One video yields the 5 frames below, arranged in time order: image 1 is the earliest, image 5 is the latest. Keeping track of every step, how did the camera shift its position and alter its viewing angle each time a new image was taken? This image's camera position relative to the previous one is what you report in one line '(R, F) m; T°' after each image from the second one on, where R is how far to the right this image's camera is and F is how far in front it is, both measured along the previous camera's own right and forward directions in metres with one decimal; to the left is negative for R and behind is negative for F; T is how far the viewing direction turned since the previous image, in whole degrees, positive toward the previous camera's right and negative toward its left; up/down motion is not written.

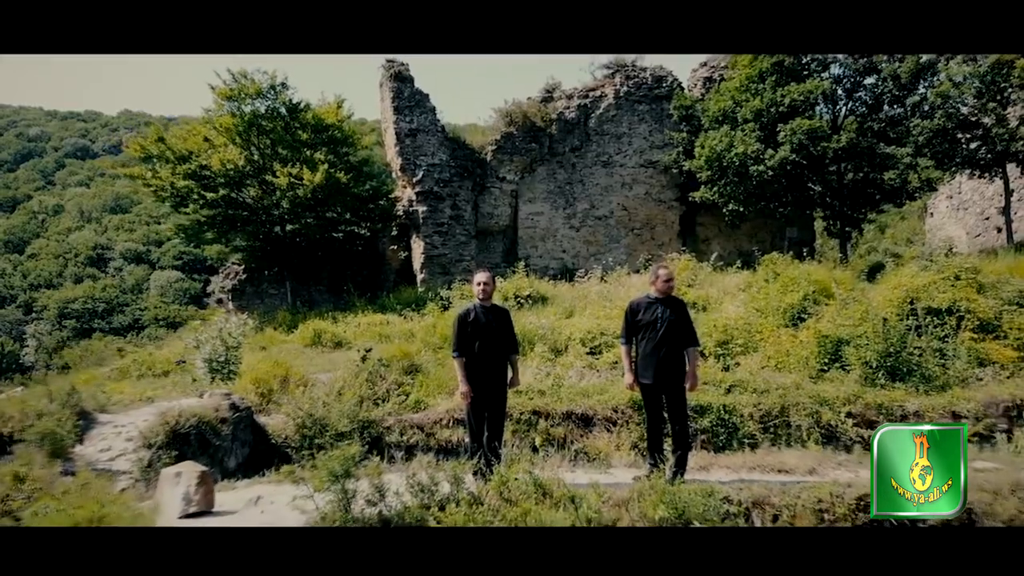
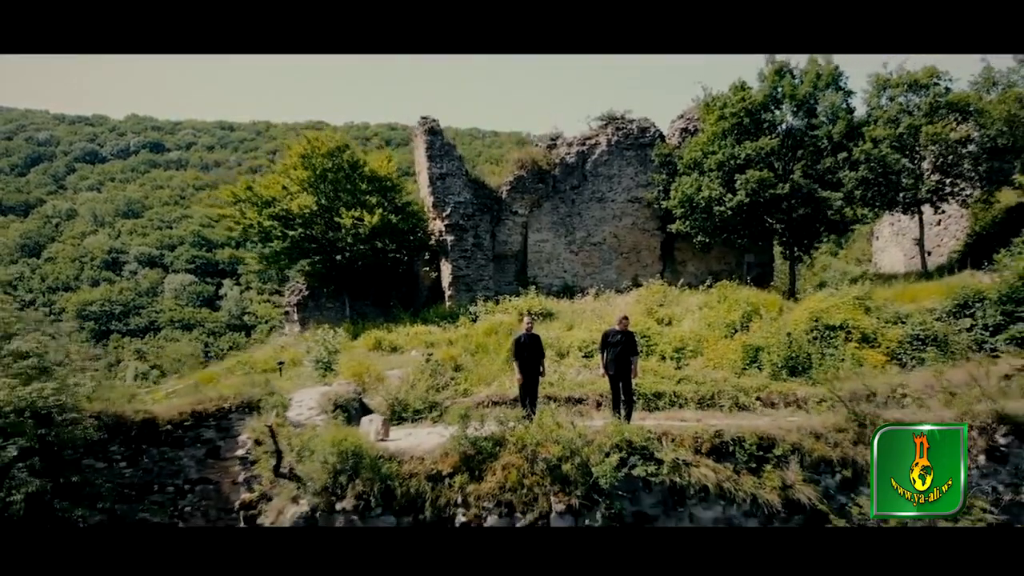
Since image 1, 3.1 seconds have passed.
(-0.2, -1.6) m; 0°
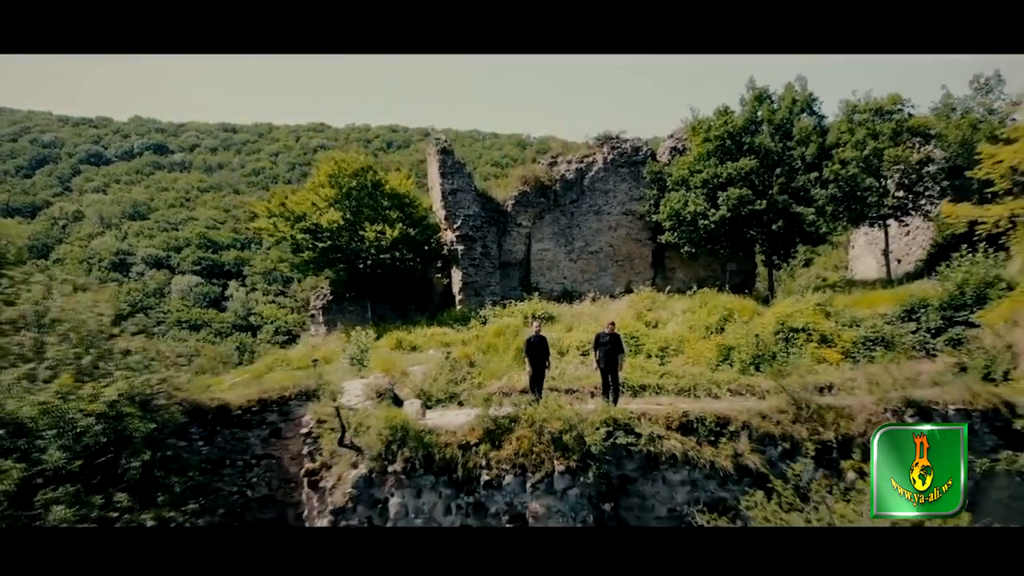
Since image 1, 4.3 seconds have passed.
(-0.1, -0.9) m; 0°
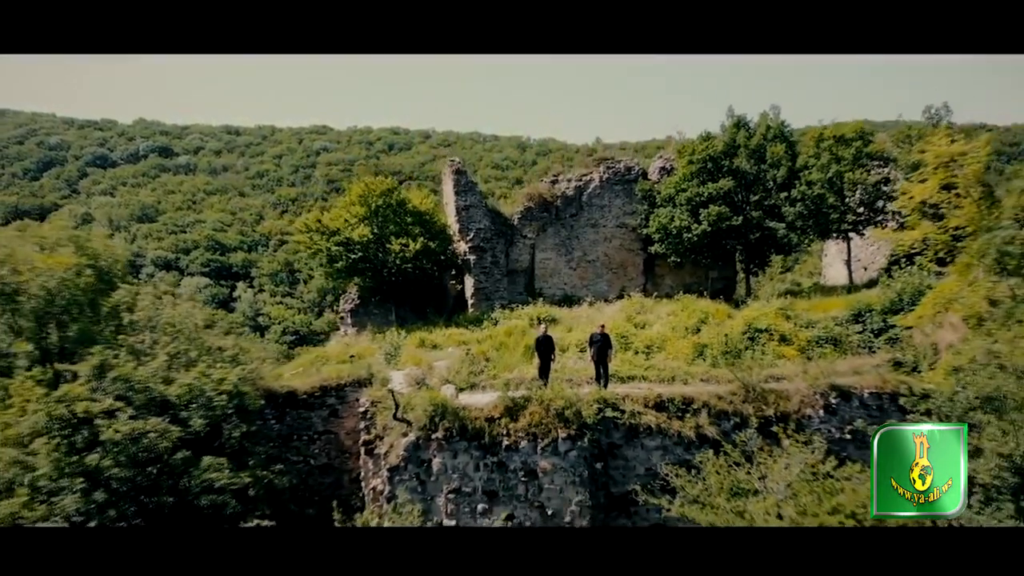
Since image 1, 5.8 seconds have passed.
(-0.1, -1.2) m; 0°
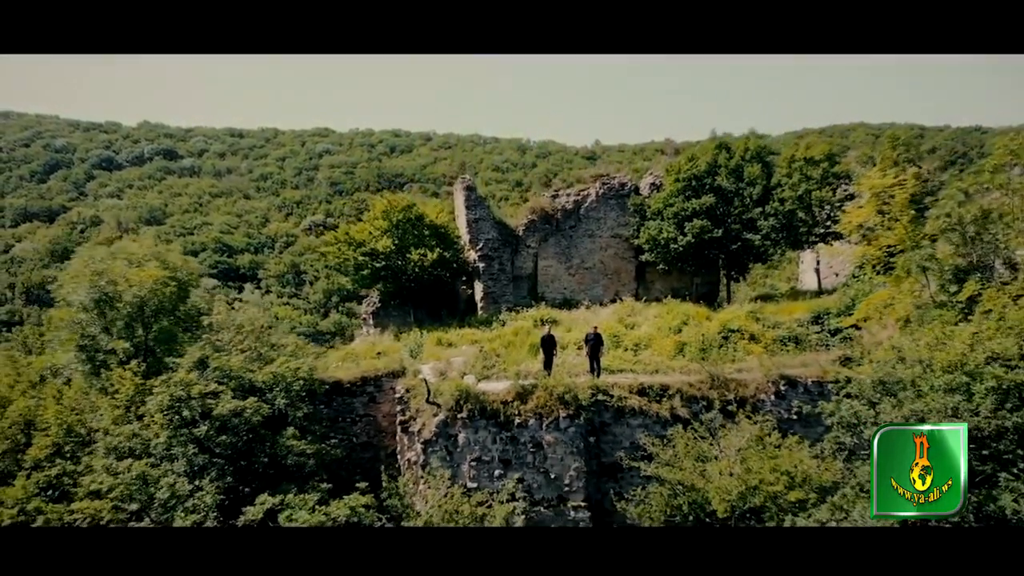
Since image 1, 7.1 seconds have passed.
(-0.1, -1.2) m; 0°
